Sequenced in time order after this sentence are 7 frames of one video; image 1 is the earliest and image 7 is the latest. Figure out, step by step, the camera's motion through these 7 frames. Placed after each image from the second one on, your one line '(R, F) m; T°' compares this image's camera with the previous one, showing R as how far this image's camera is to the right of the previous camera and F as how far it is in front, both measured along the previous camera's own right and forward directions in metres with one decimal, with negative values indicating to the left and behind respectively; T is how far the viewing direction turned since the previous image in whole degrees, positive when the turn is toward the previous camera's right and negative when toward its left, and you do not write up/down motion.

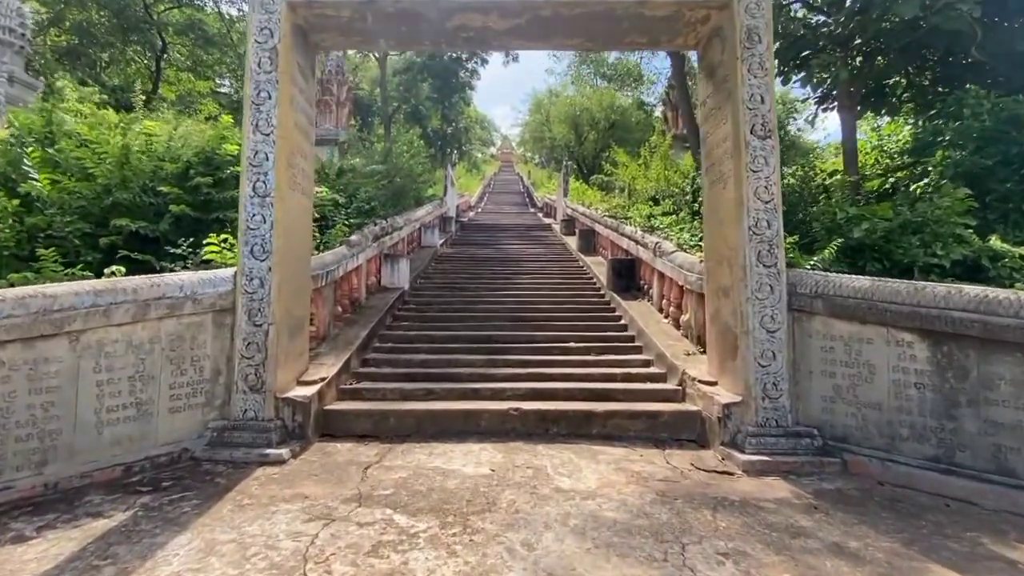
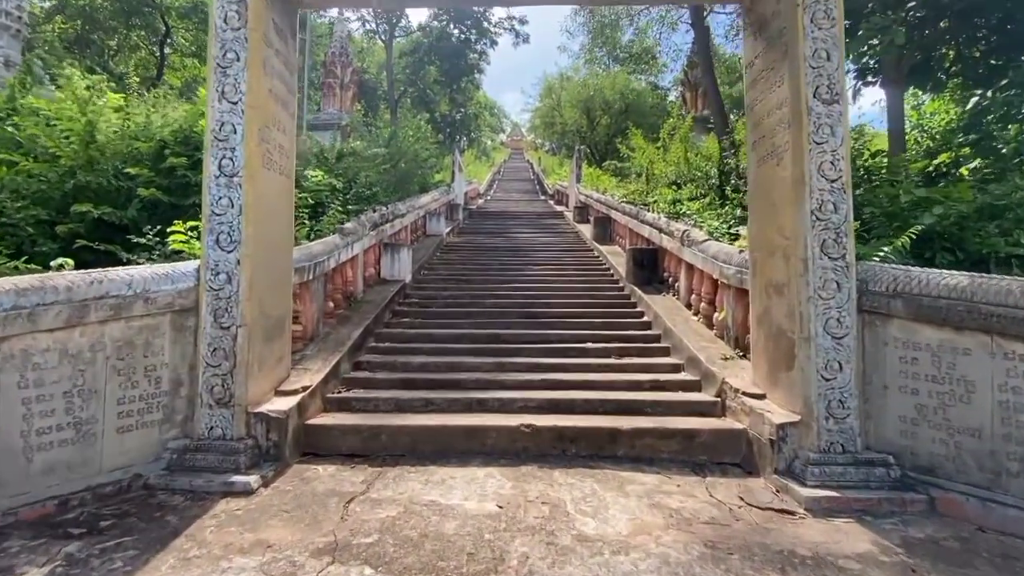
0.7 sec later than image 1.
(0.0, +0.7) m; -1°
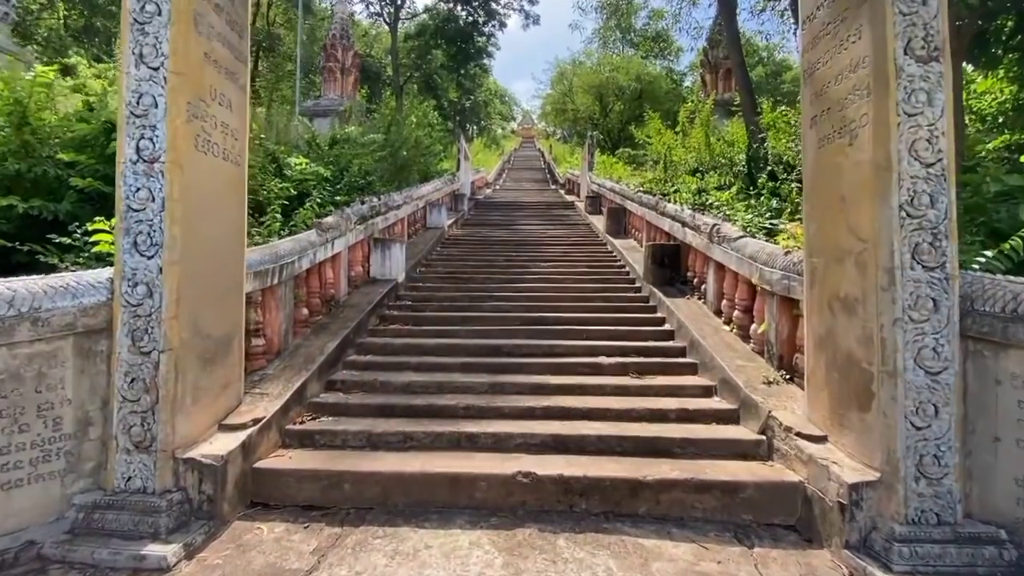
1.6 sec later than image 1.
(+0.1, +0.9) m; -1°
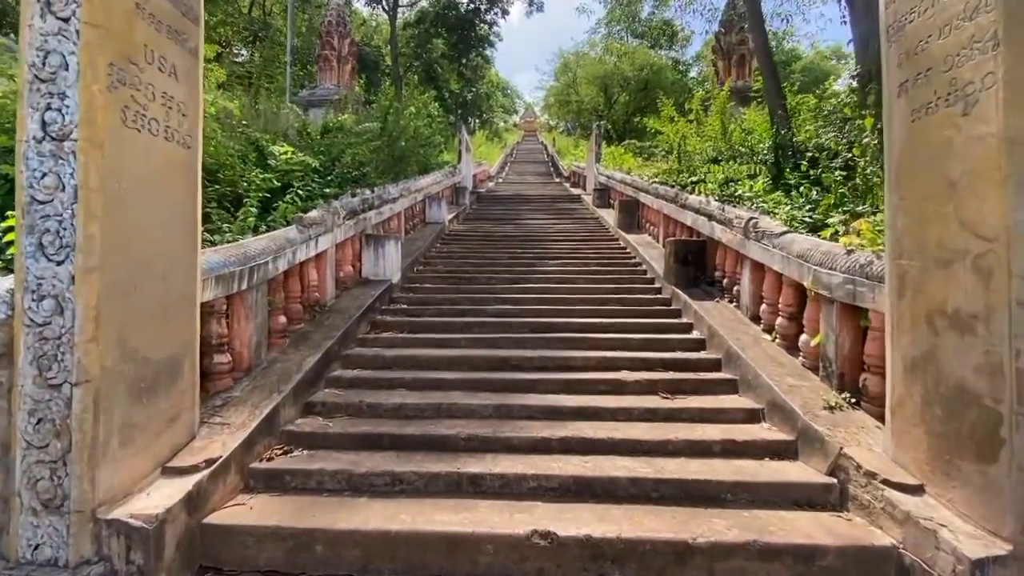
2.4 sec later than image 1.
(-0.1, +0.7) m; 0°
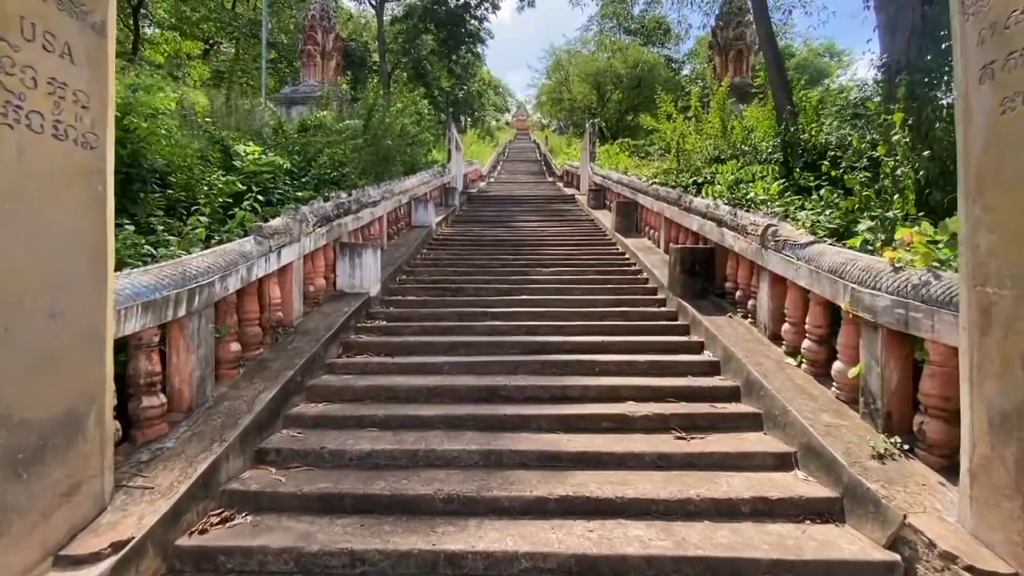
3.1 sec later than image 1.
(0.0, +0.6) m; +1°
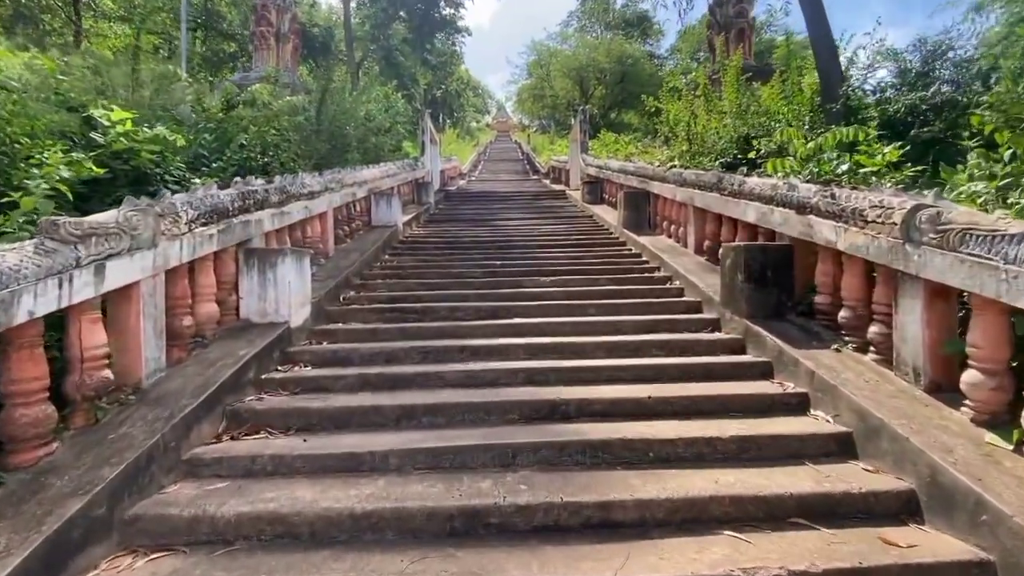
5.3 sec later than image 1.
(0.0, +1.9) m; +2°
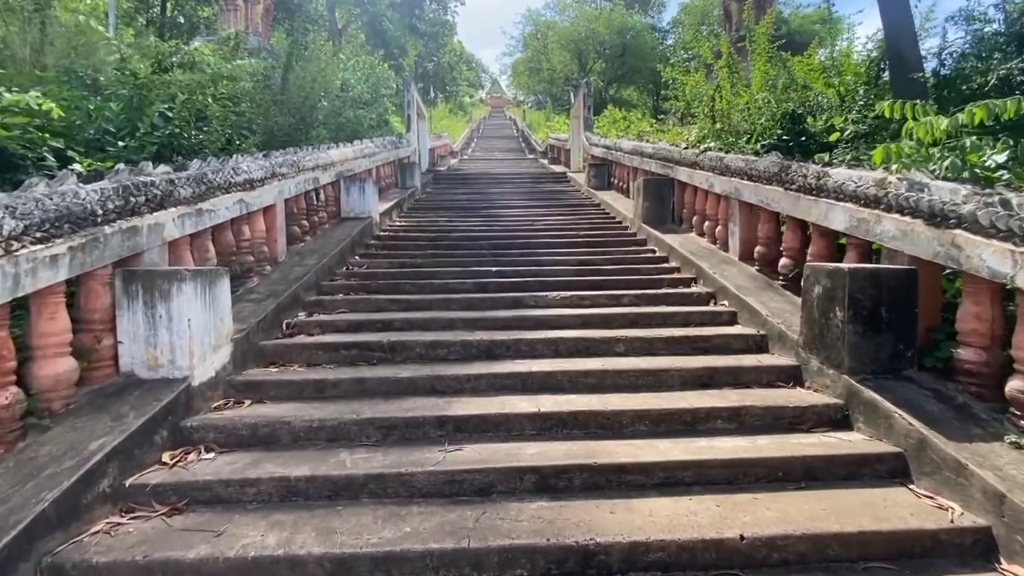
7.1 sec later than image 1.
(-0.1, +1.3) m; +1°
